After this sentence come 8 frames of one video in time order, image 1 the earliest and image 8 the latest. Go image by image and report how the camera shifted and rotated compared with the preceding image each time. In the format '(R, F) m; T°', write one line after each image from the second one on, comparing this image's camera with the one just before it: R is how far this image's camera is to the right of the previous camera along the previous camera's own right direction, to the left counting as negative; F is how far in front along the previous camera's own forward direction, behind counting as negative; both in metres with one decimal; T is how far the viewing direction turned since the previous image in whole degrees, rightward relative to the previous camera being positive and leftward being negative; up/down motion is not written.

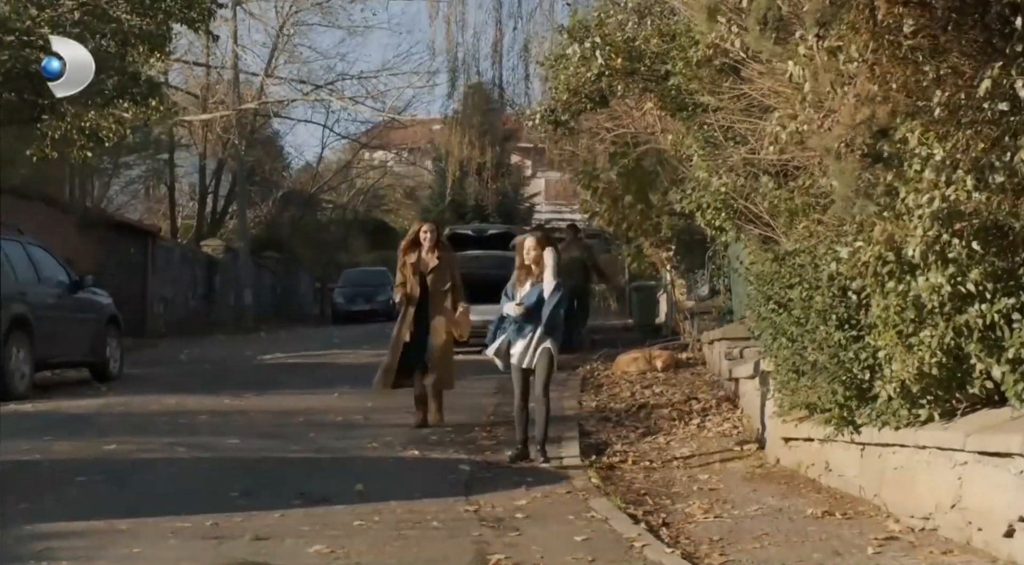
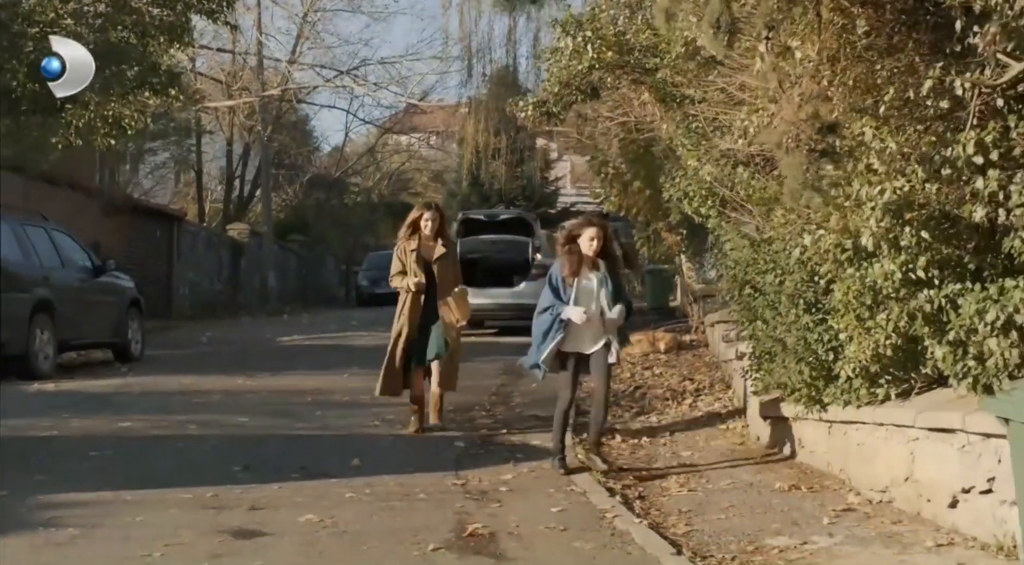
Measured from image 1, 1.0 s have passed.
(+0.3, -0.5) m; -1°
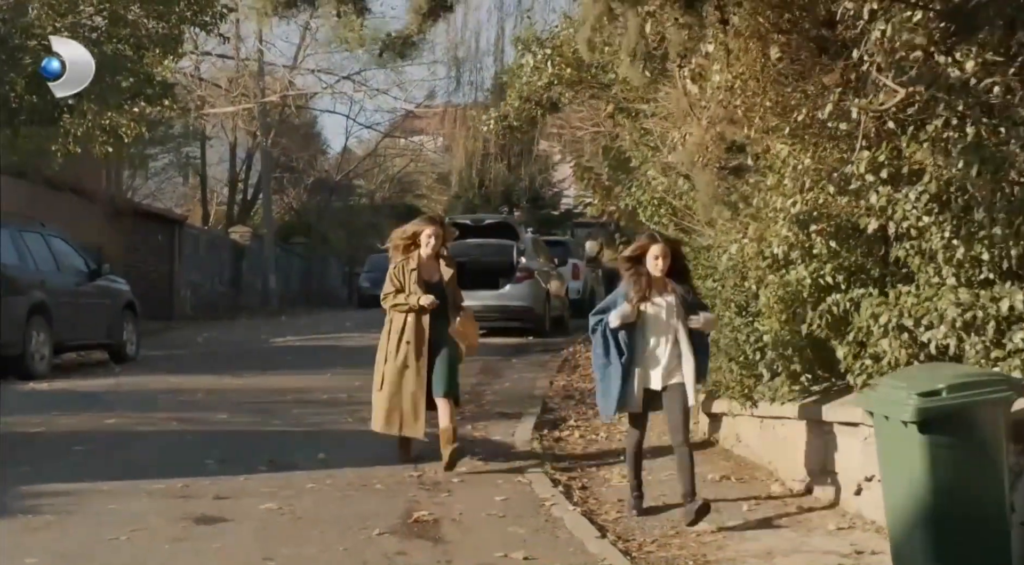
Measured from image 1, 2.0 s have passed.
(+0.4, -0.7) m; 0°
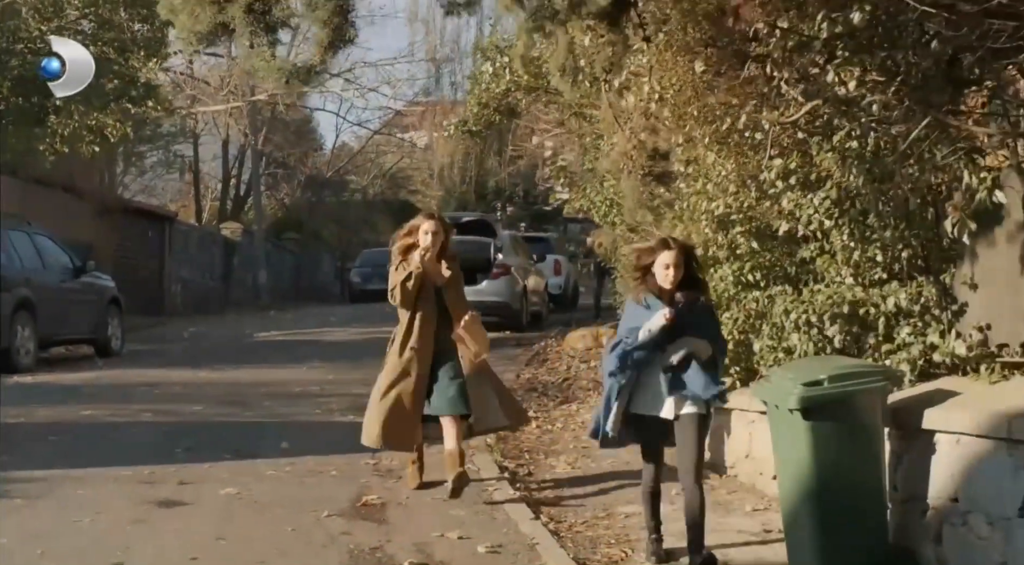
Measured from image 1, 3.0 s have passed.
(+0.4, -0.6) m; 0°
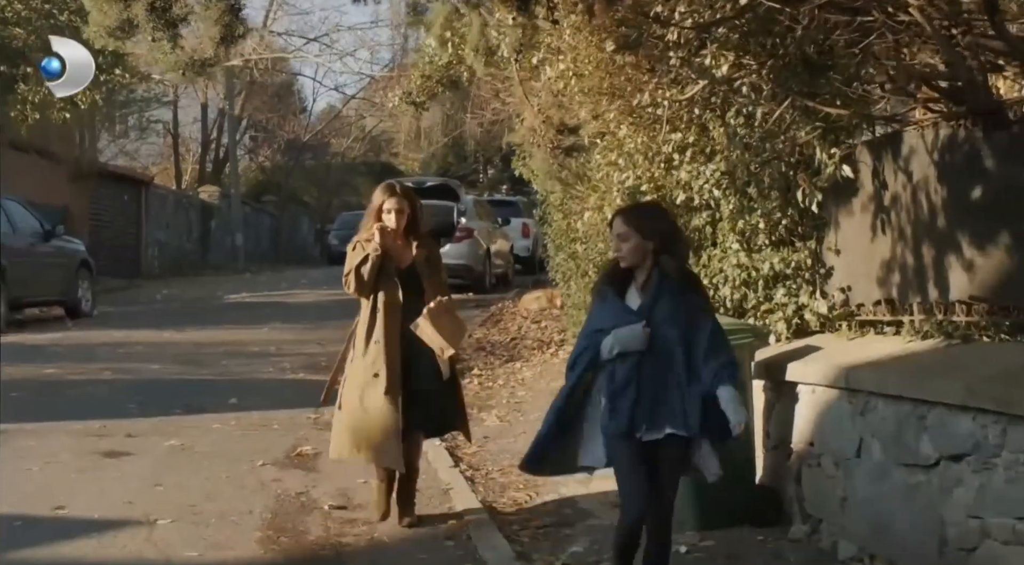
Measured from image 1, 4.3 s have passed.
(+0.5, -0.7) m; 0°
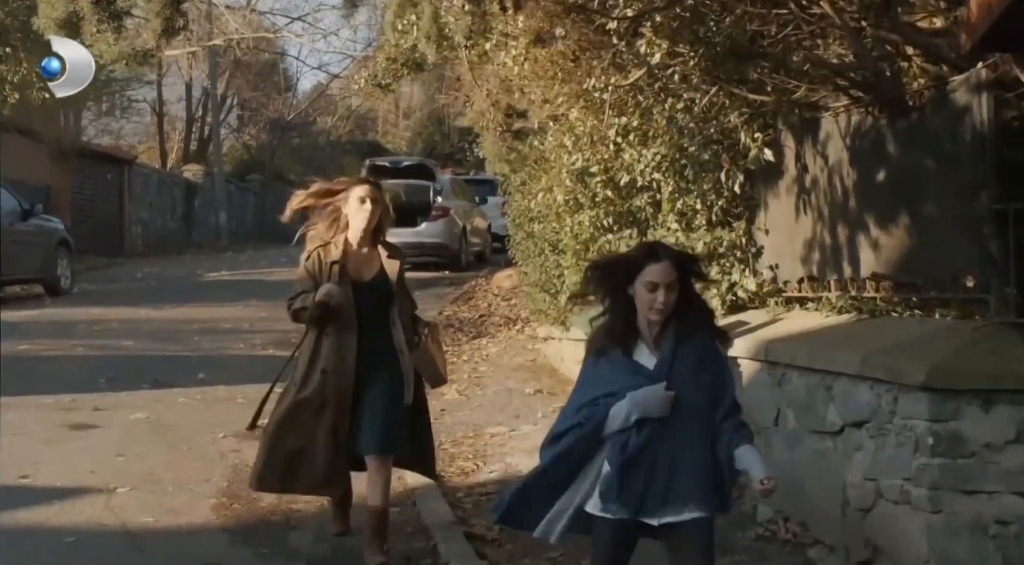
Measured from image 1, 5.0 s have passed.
(+0.3, -0.4) m; 0°
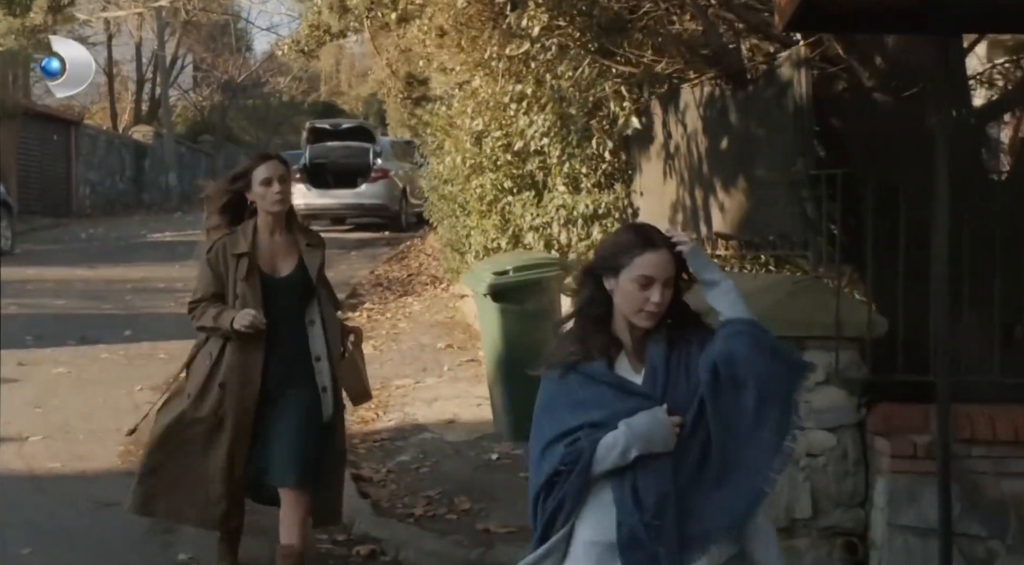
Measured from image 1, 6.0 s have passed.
(+0.4, -0.6) m; +1°
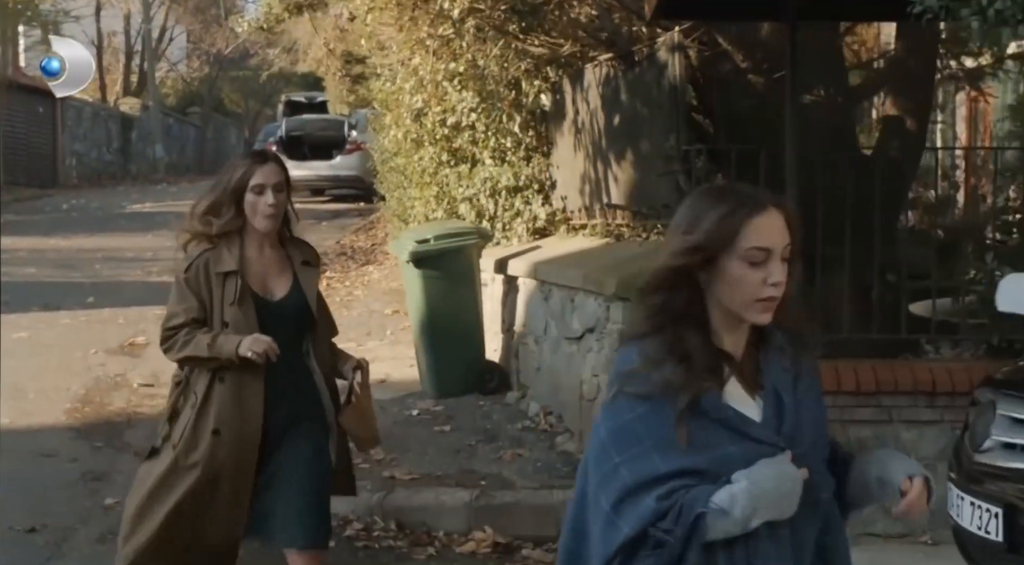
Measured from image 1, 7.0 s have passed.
(+0.5, -0.6) m; 0°
